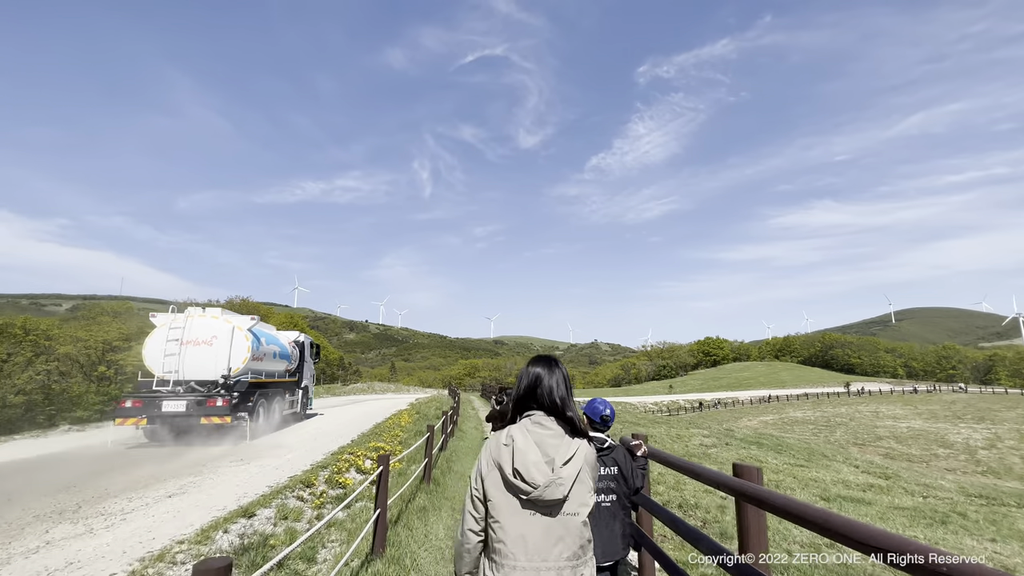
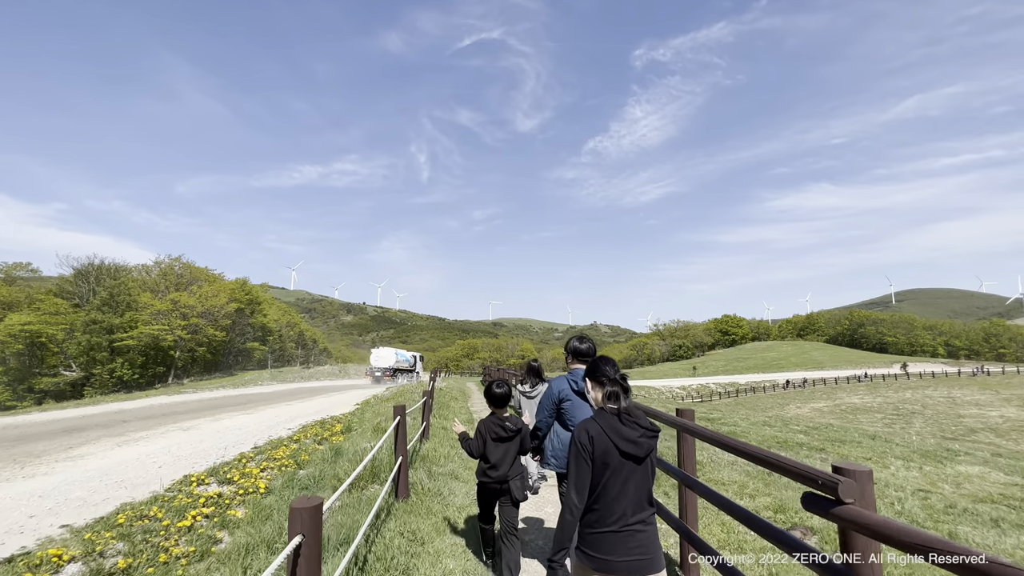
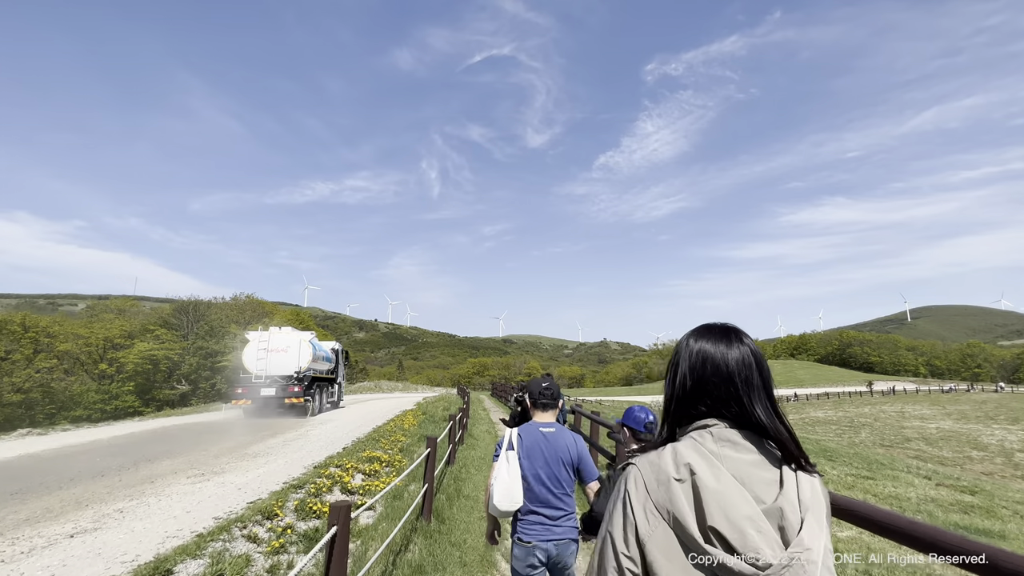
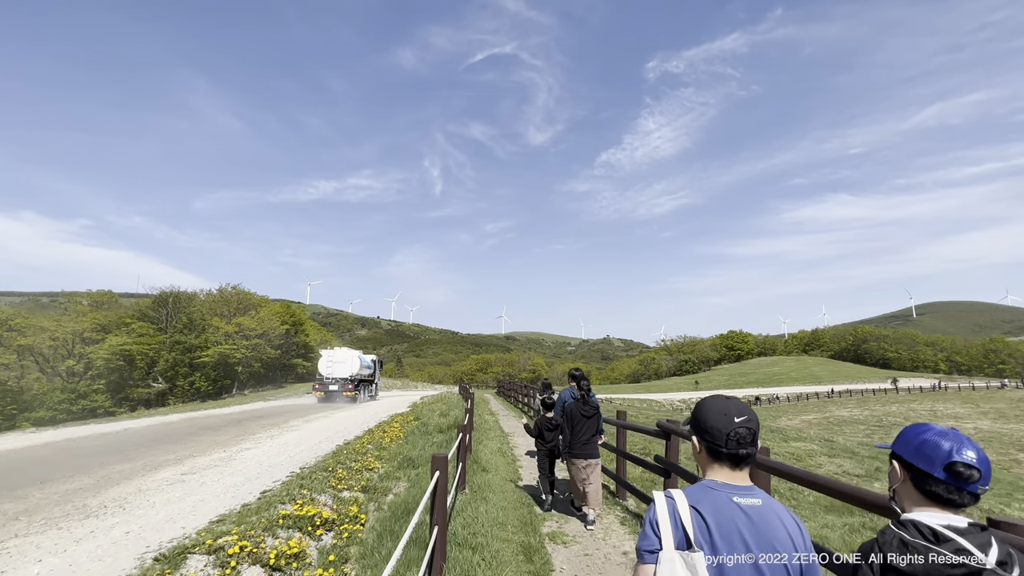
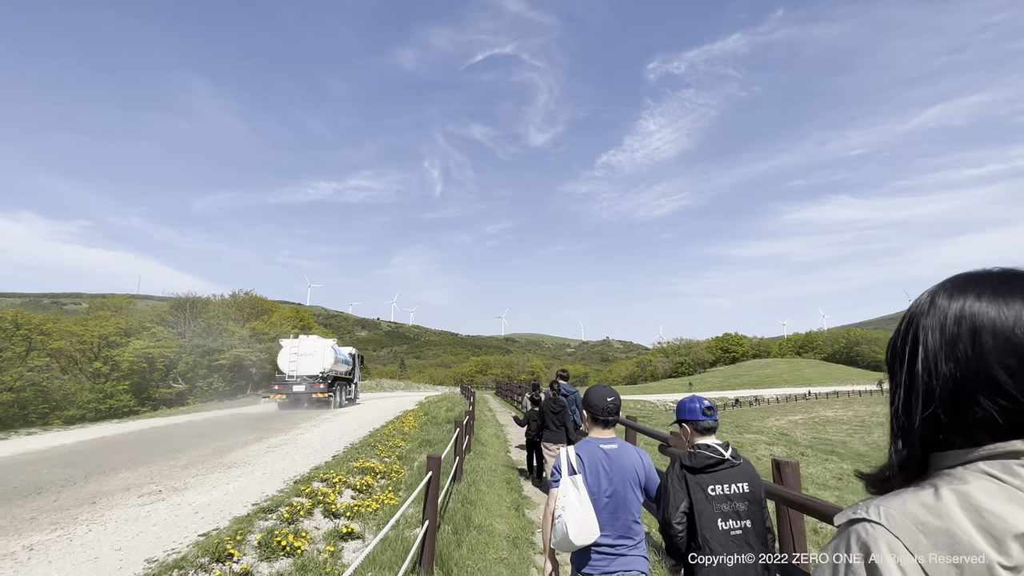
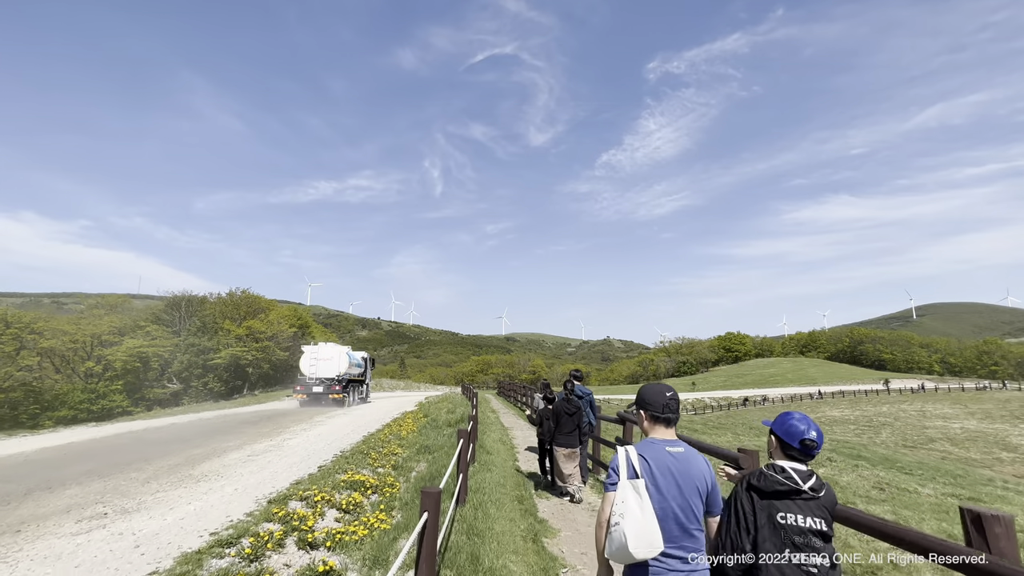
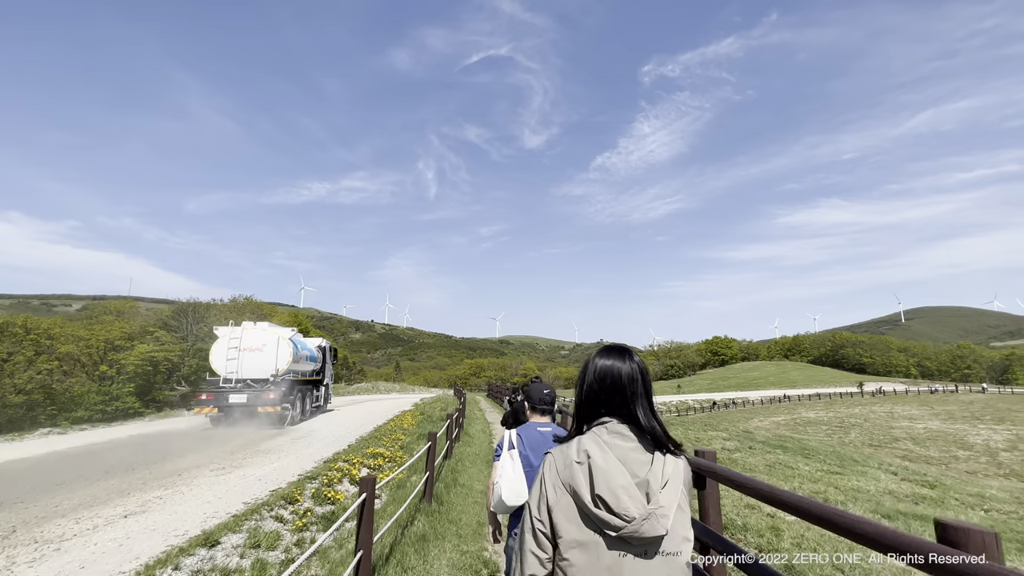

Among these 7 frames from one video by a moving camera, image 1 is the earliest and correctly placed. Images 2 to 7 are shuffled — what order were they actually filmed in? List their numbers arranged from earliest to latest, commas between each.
7, 3, 5, 6, 4, 2
